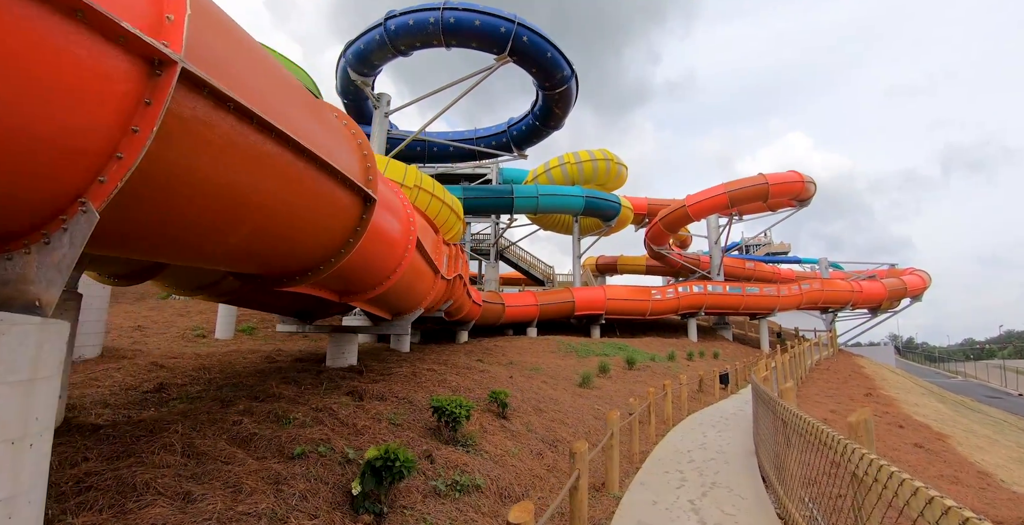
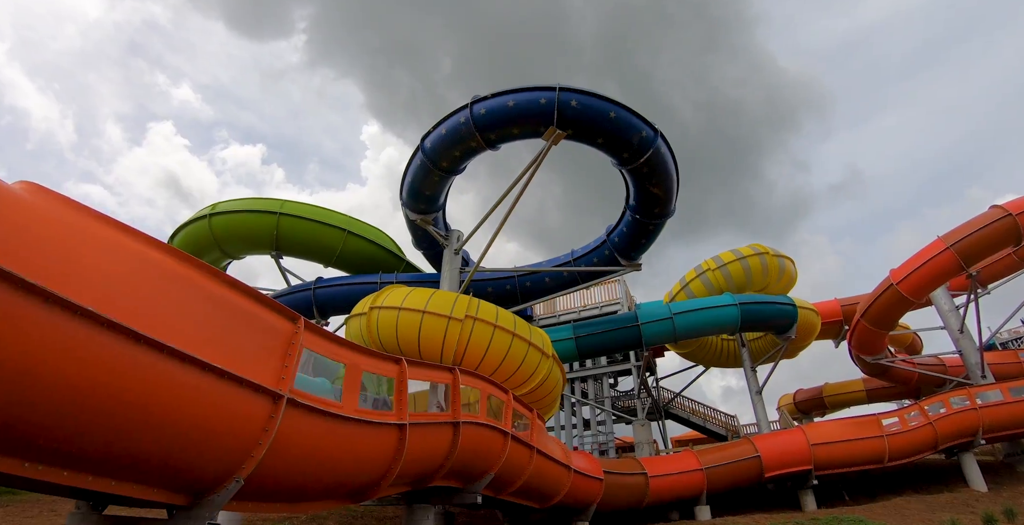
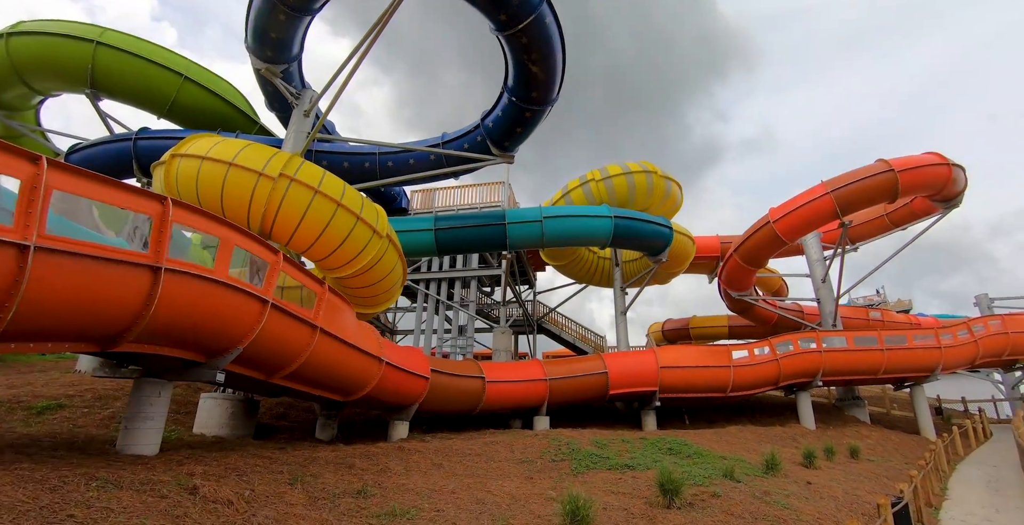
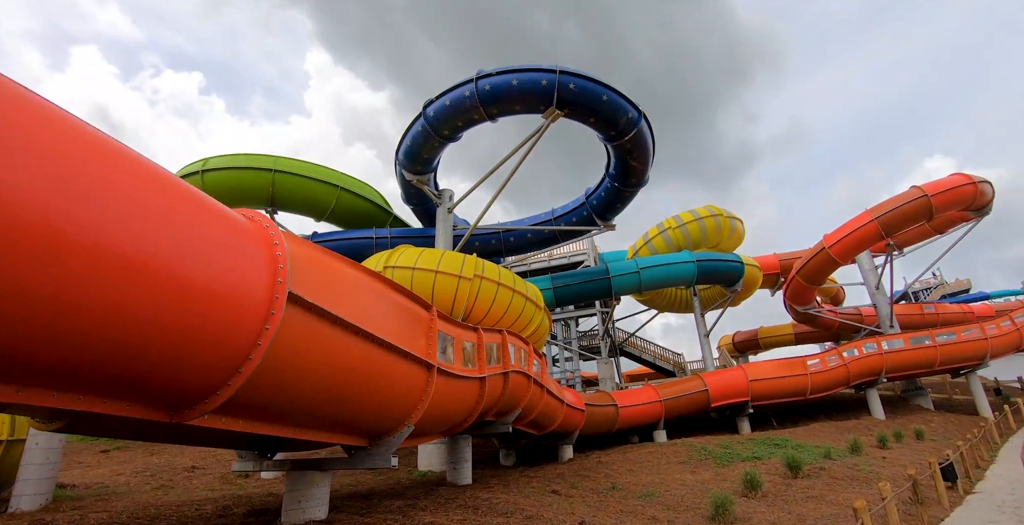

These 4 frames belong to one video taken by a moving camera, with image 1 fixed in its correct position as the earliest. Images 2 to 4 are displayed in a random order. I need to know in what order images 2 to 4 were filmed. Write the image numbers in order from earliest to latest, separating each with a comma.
4, 2, 3
